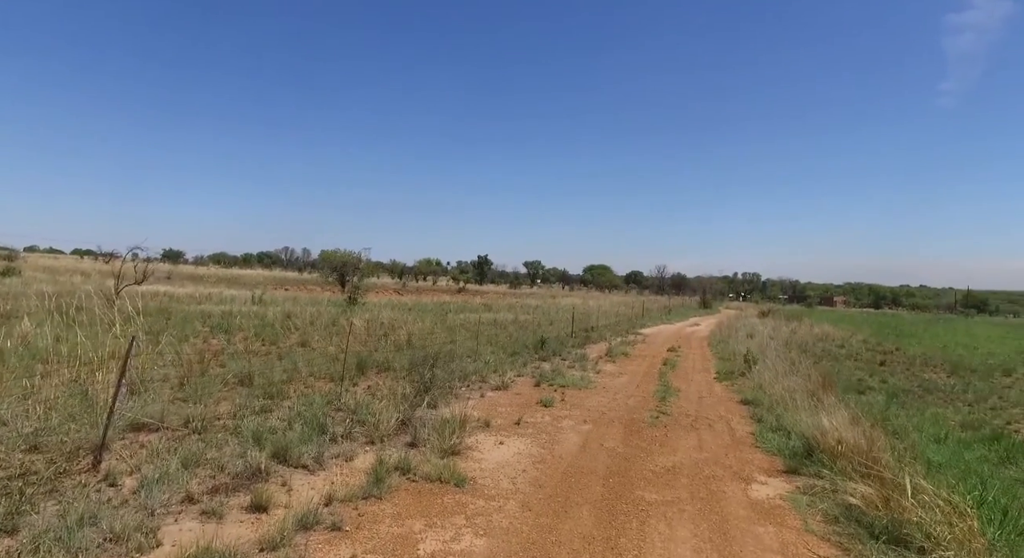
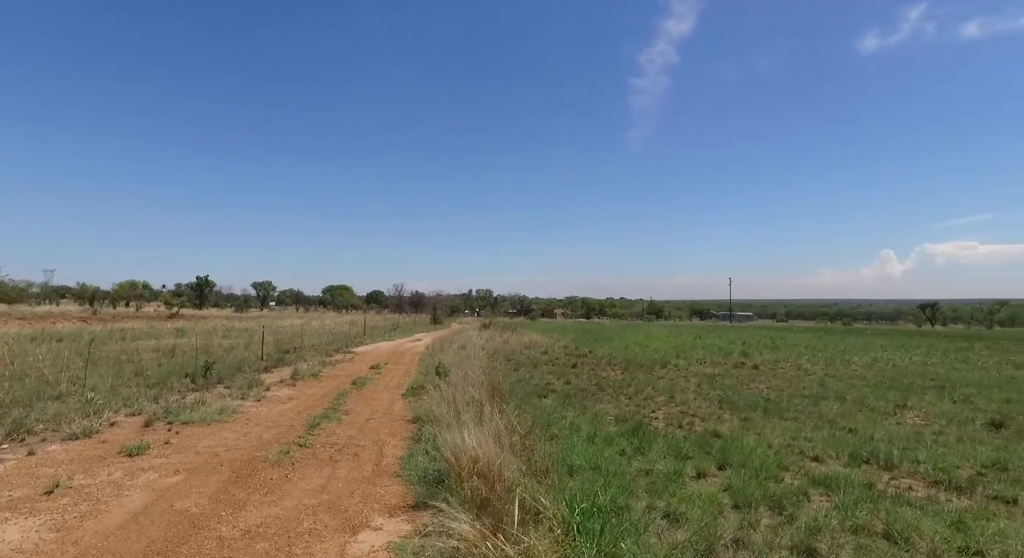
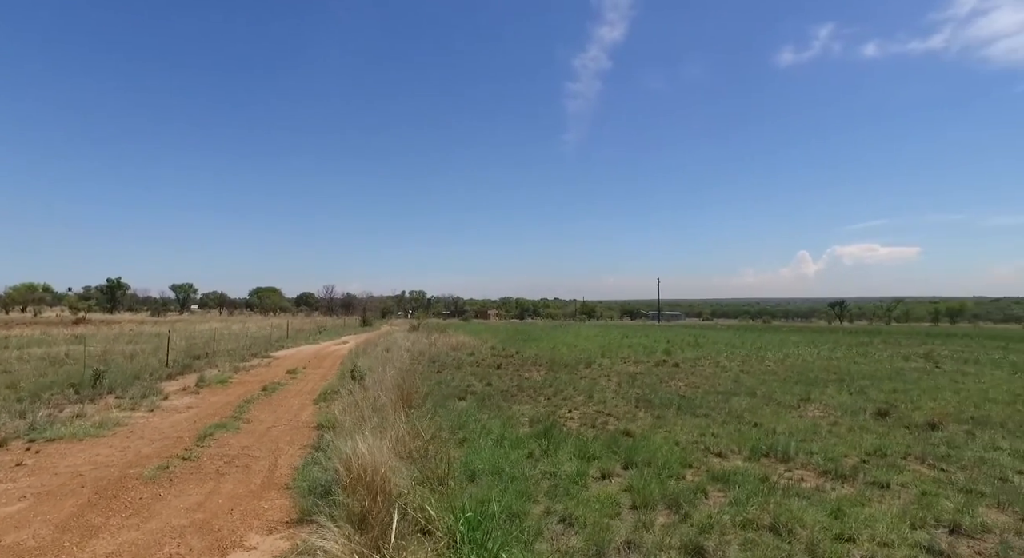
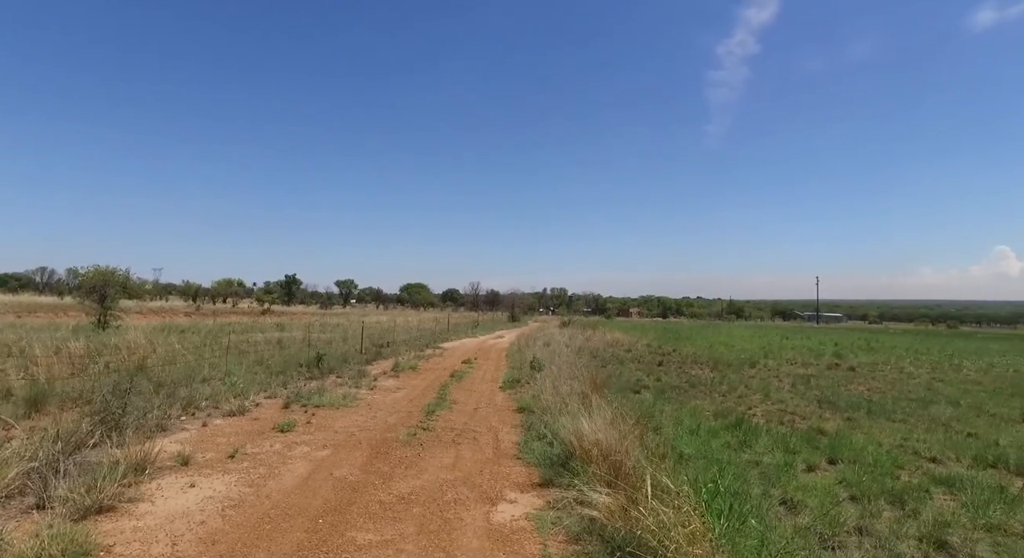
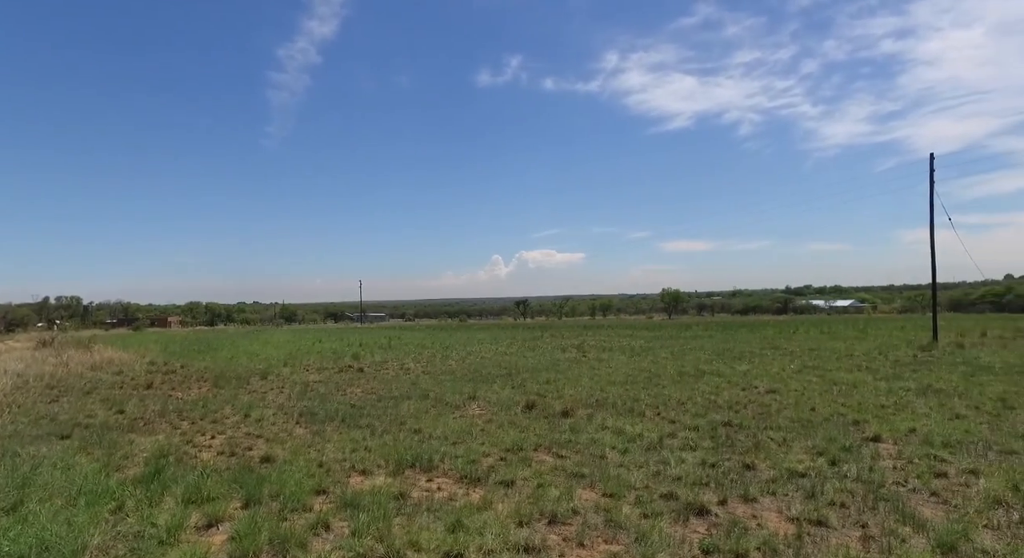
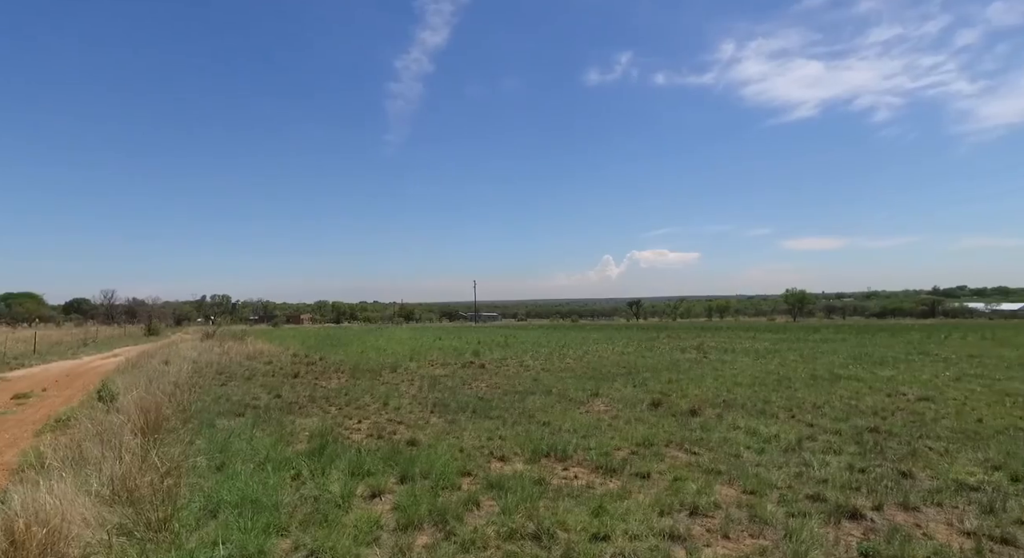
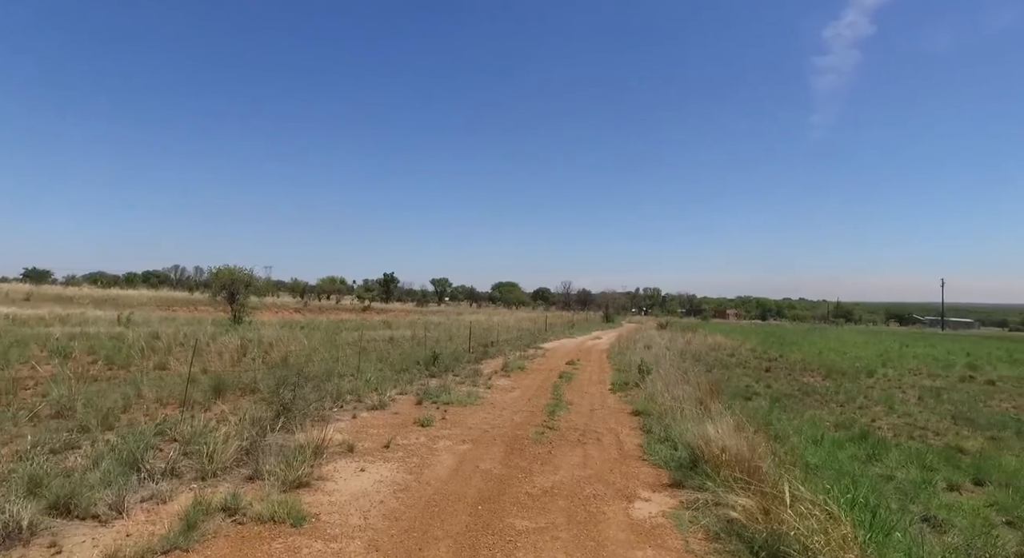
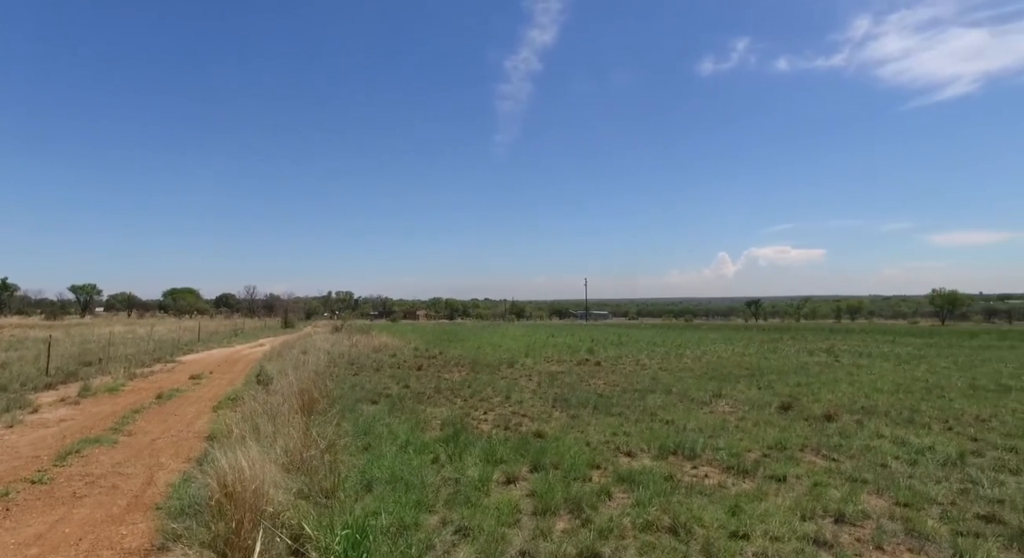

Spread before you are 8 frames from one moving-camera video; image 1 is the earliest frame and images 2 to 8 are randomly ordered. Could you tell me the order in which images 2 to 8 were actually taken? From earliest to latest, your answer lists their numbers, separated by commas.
7, 4, 2, 3, 8, 6, 5
